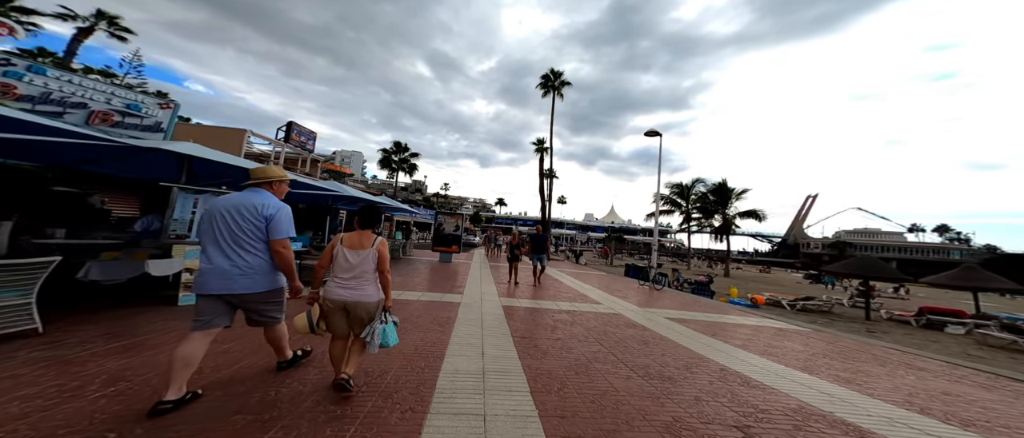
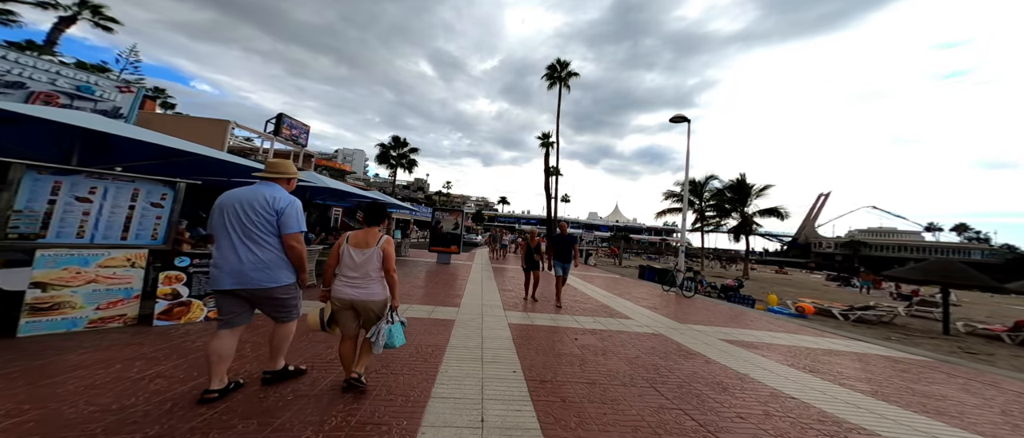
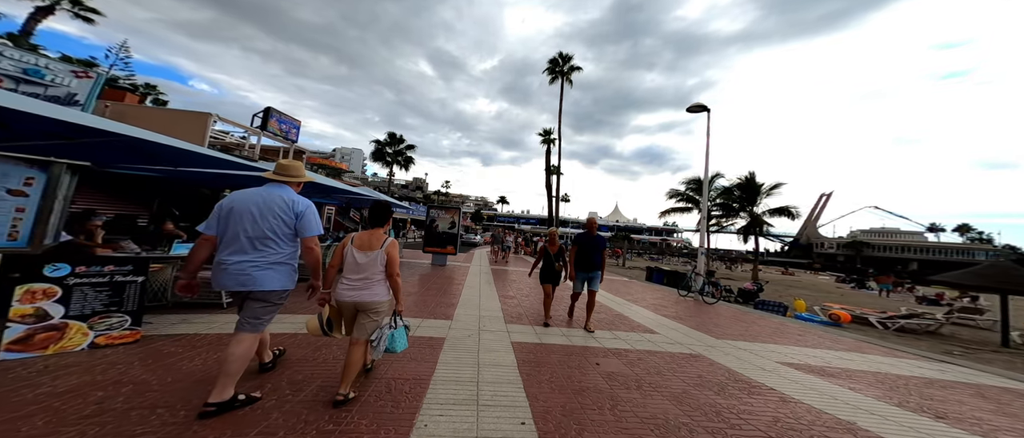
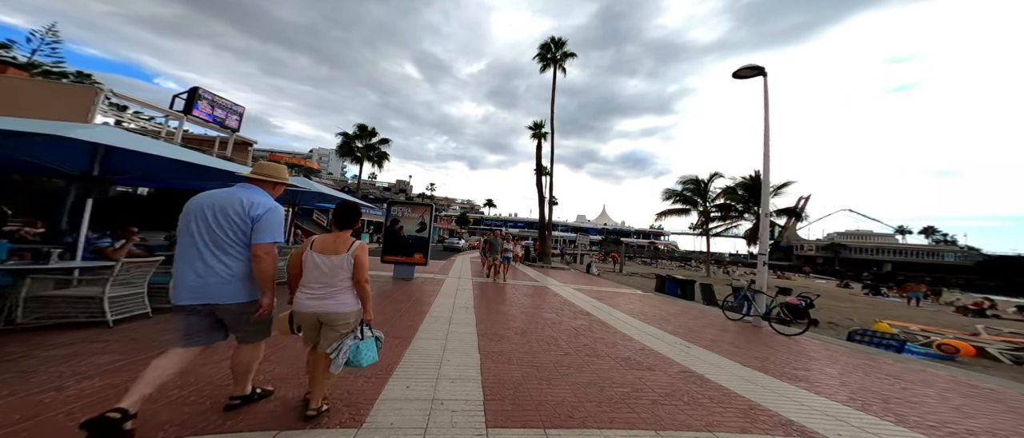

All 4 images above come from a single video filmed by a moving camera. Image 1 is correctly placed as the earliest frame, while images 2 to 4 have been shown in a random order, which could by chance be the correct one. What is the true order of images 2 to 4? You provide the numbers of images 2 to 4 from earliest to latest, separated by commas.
2, 3, 4
